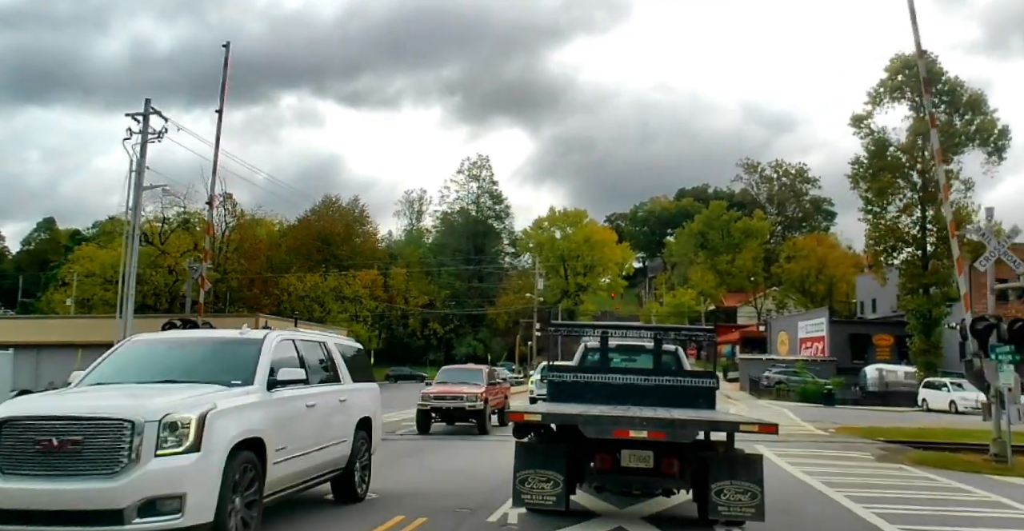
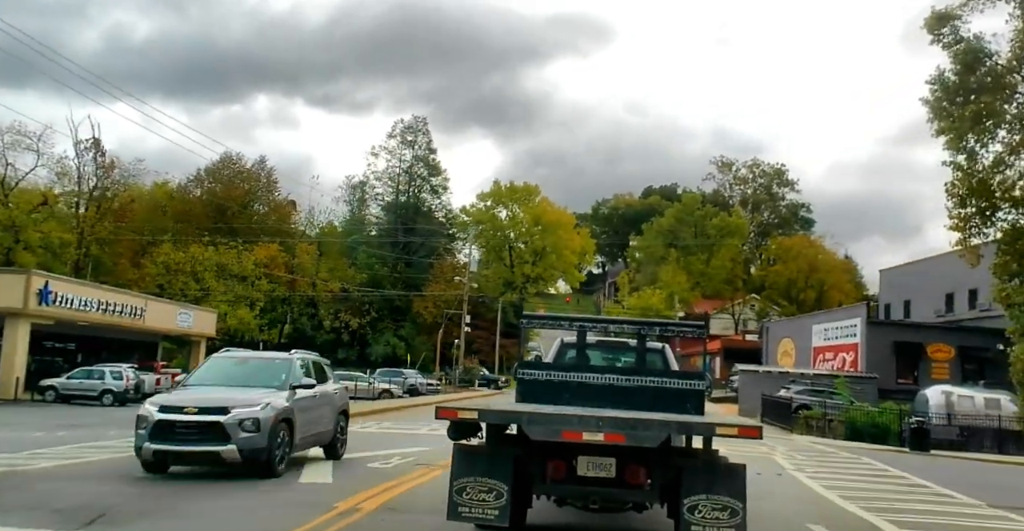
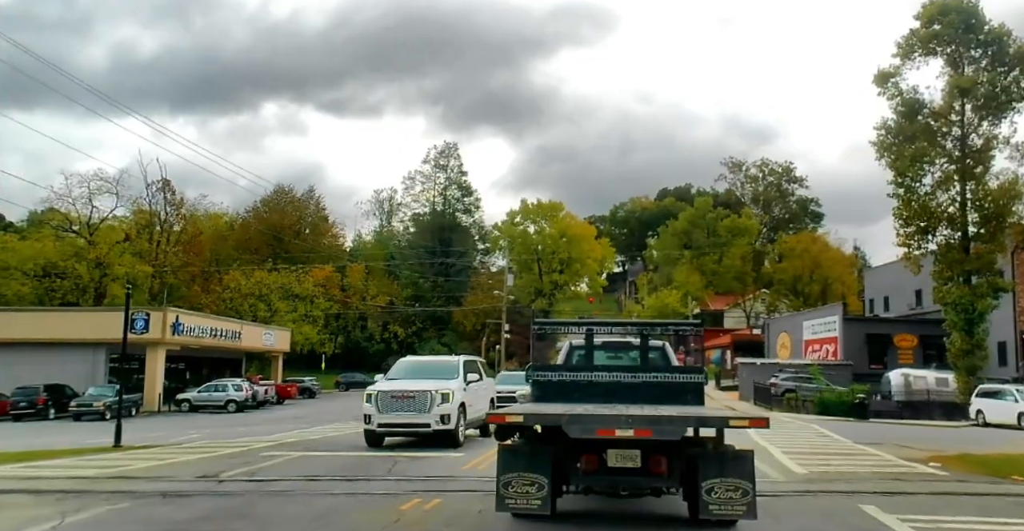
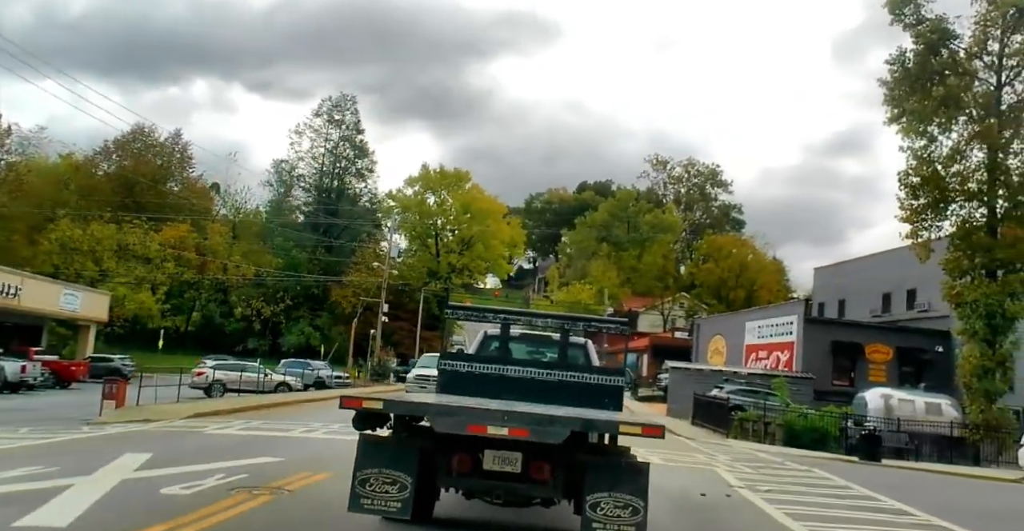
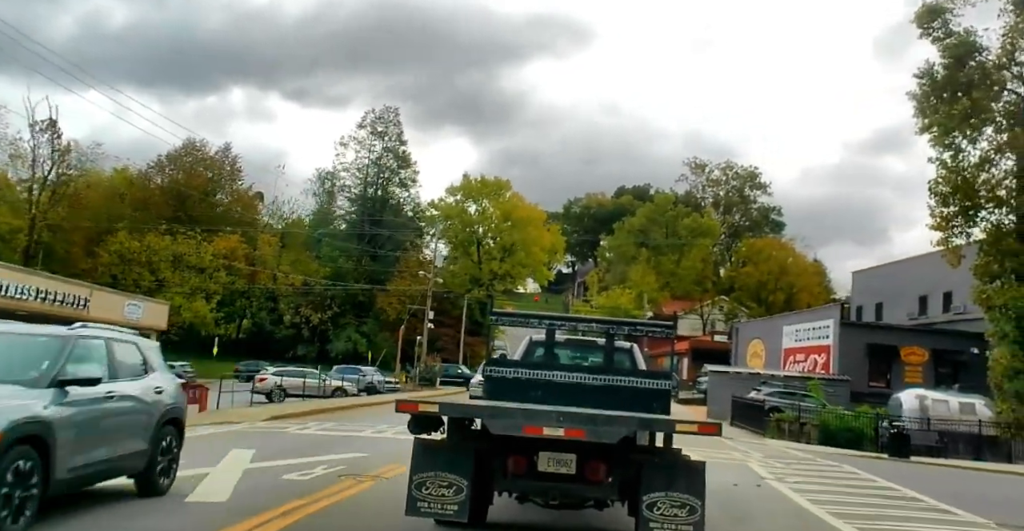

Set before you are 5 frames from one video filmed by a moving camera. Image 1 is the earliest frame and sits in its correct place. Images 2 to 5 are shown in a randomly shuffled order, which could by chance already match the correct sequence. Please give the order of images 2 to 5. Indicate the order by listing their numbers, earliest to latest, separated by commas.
3, 2, 5, 4
